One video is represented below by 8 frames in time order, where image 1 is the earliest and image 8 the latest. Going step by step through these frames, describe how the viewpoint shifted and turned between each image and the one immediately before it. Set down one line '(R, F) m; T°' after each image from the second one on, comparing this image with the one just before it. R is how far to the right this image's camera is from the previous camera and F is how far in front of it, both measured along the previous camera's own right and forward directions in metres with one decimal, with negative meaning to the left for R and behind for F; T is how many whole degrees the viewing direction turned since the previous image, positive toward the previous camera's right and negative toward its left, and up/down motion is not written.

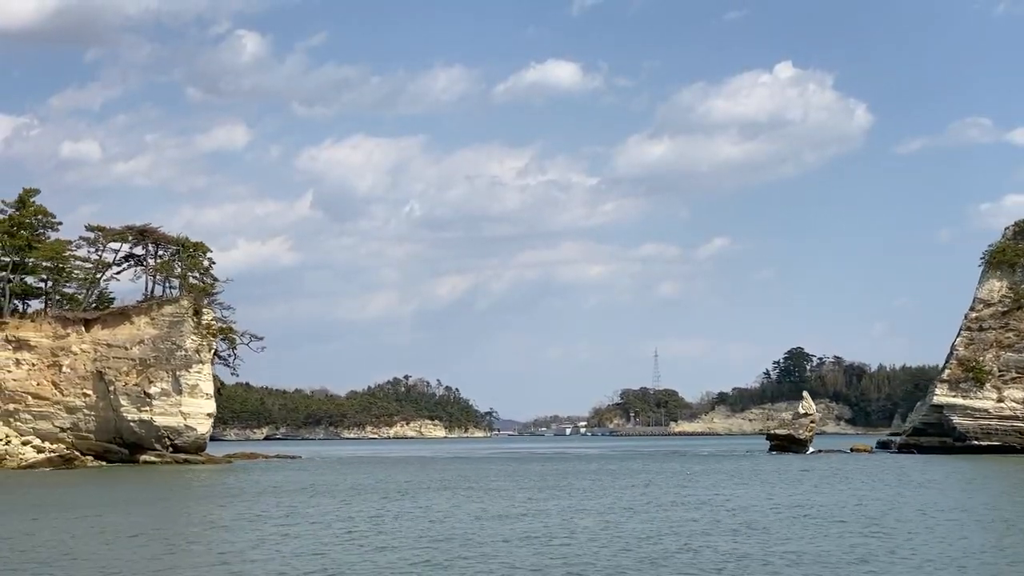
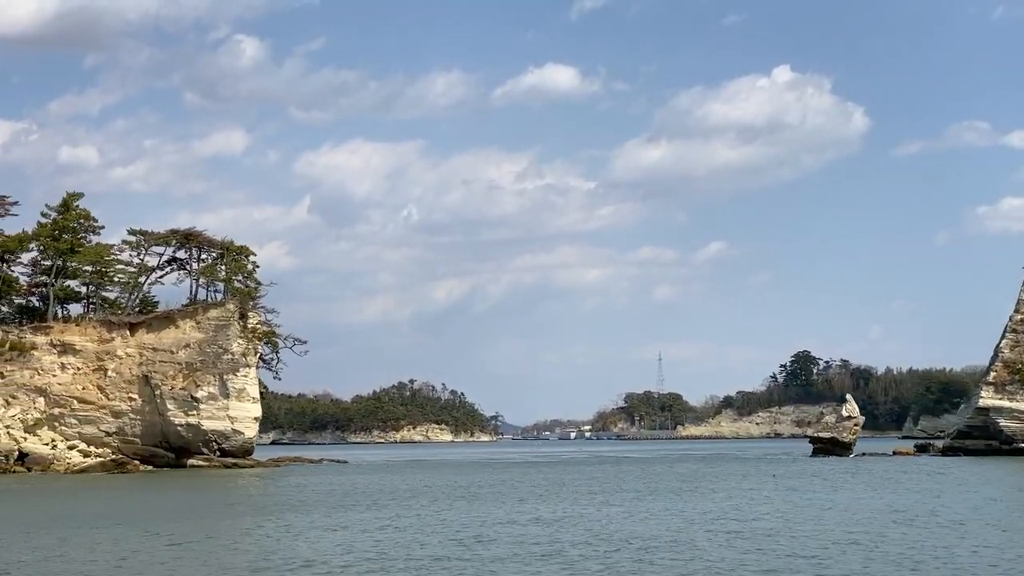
(-1.5, +0.1) m; 0°
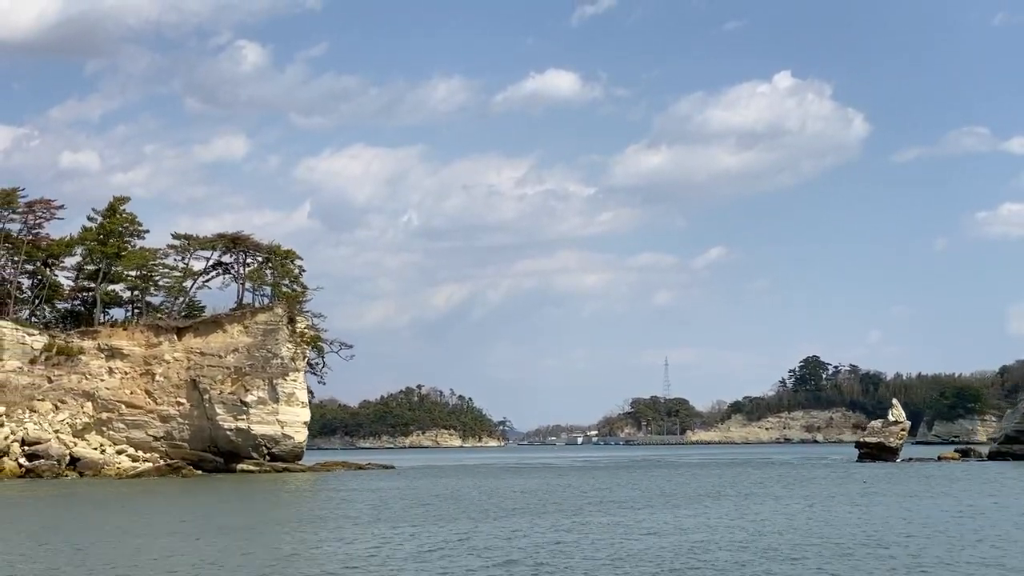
(-1.5, +0.1) m; 0°
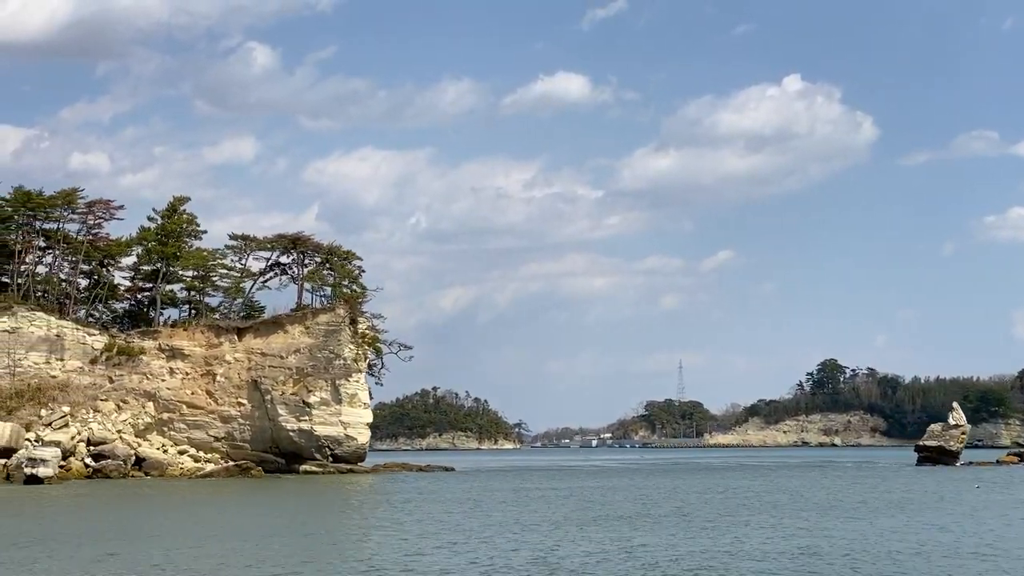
(-1.6, +0.1) m; -1°
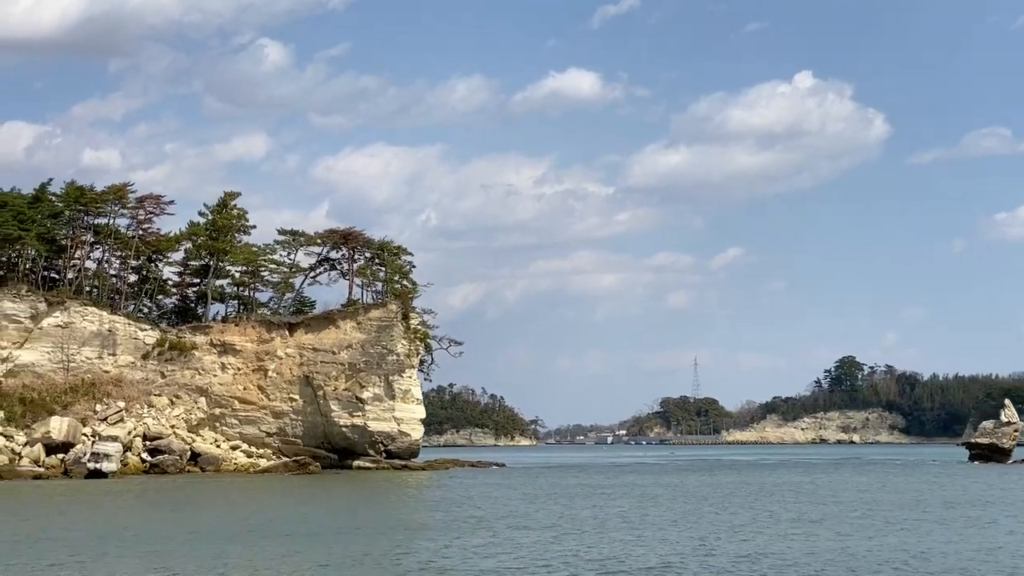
(-1.3, +0.1) m; -1°
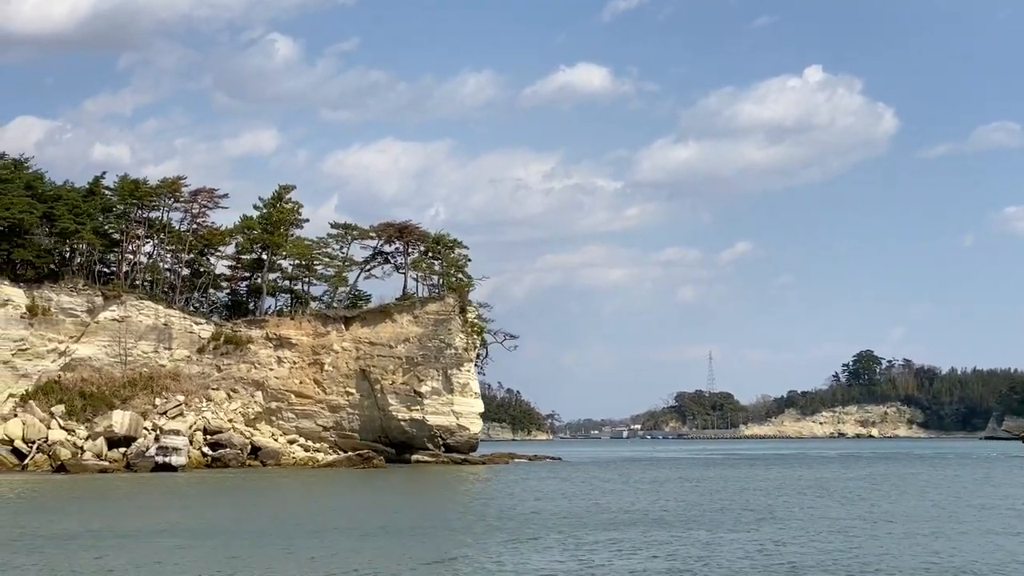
(-1.5, +0.2) m; -1°
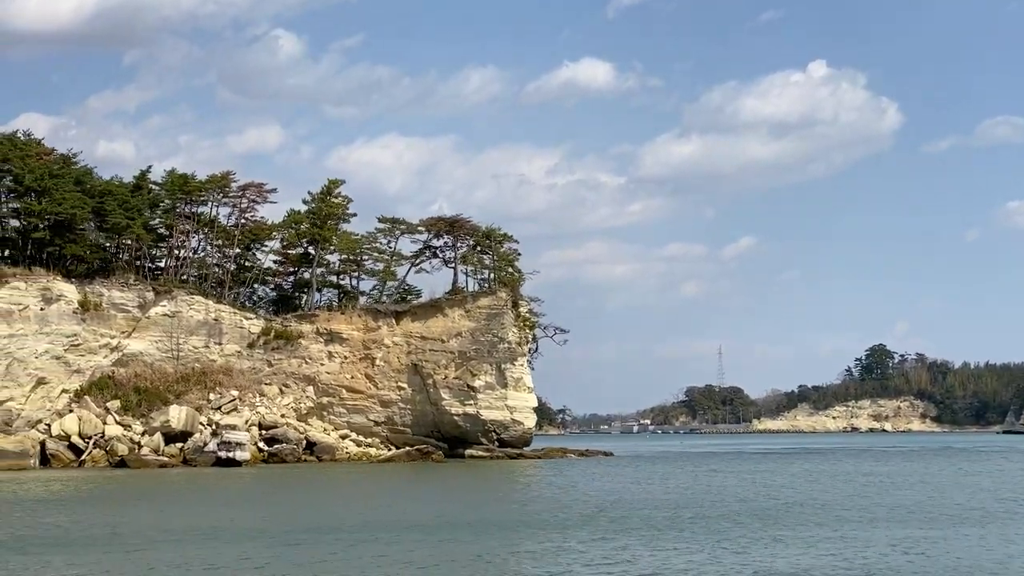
(-1.5, +0.2) m; 0°
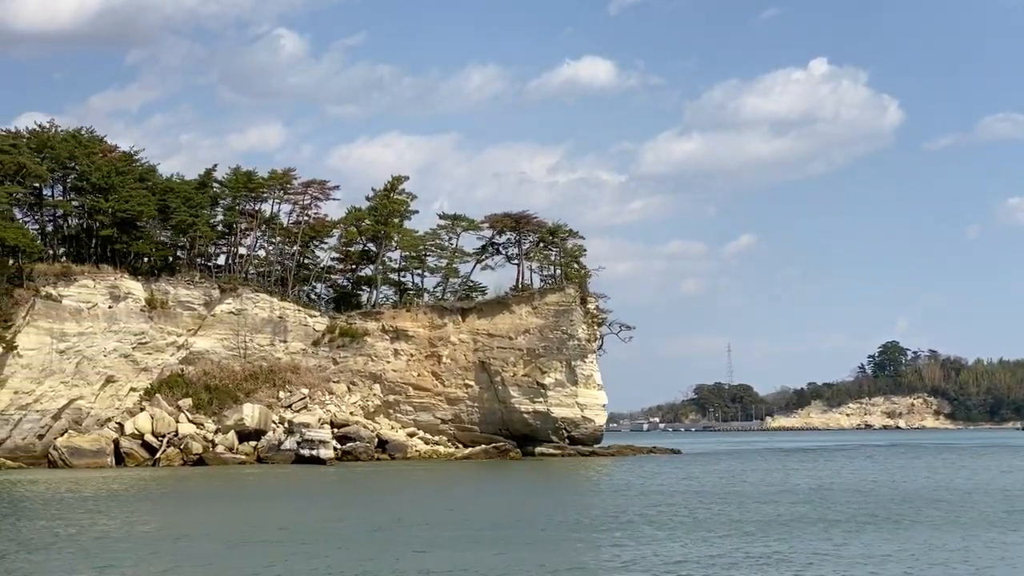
(-2.0, +0.3) m; 0°
